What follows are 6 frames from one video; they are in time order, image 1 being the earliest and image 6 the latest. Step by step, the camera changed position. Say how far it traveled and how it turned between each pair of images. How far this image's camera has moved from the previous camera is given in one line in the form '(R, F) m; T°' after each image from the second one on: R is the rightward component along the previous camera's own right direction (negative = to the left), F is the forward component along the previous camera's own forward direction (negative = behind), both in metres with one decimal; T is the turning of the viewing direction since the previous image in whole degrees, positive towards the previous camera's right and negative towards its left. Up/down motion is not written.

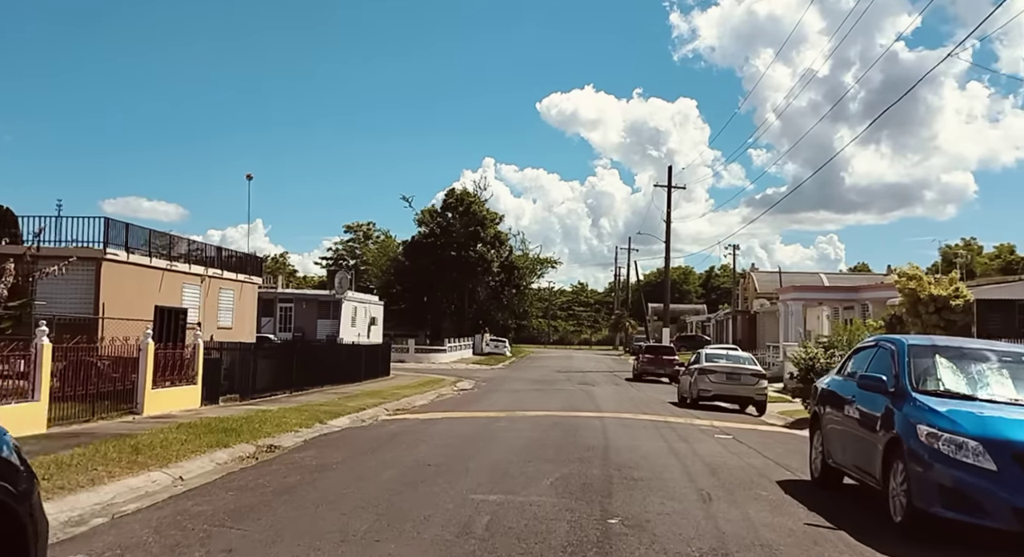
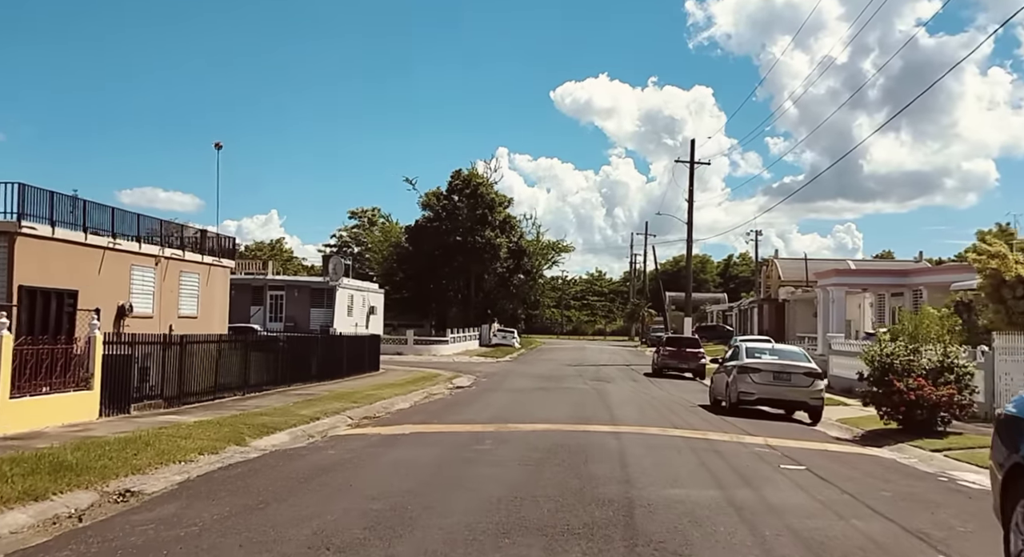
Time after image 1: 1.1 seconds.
(+0.4, +4.2) m; -1°
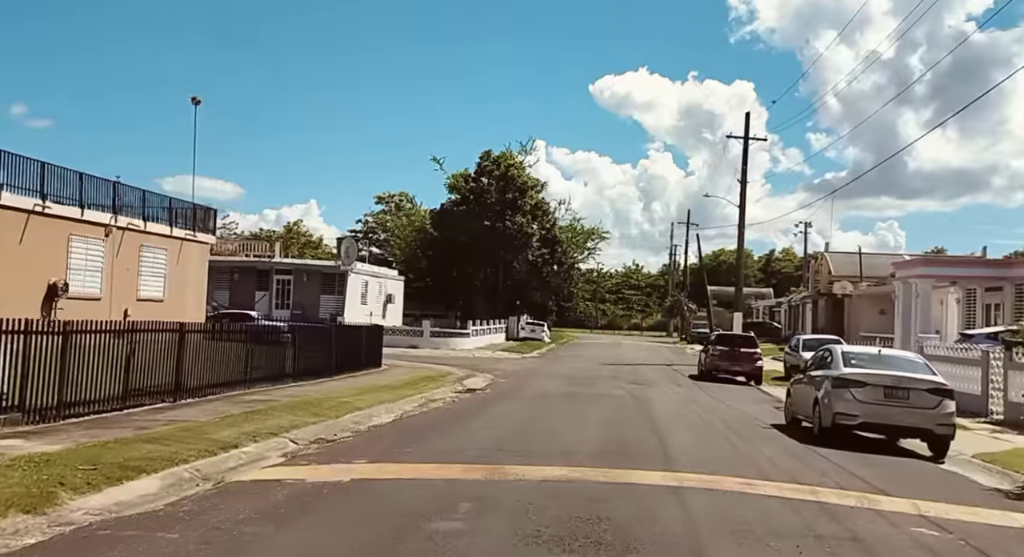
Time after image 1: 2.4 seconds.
(+0.3, +4.9) m; -2°
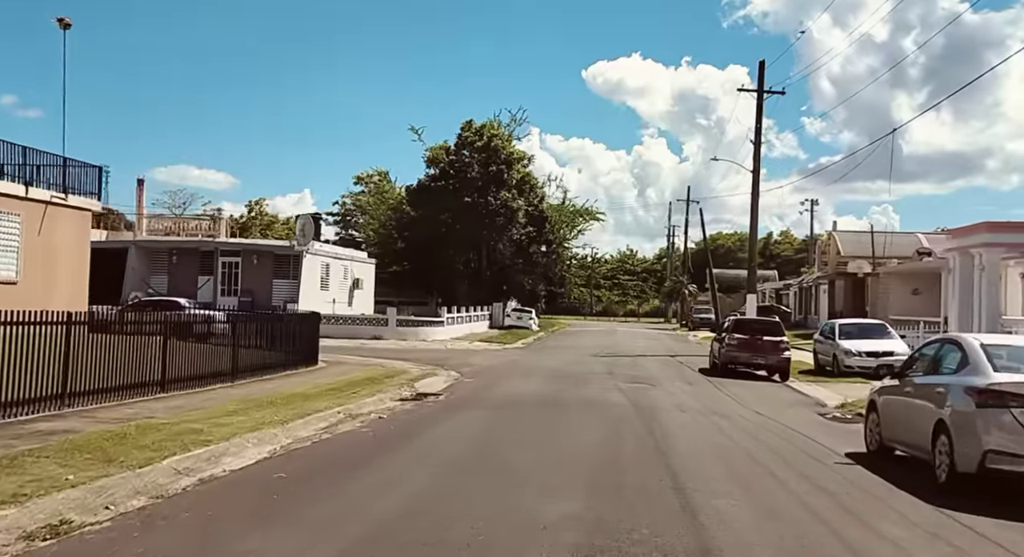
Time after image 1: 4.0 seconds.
(+0.7, +5.8) m; 0°
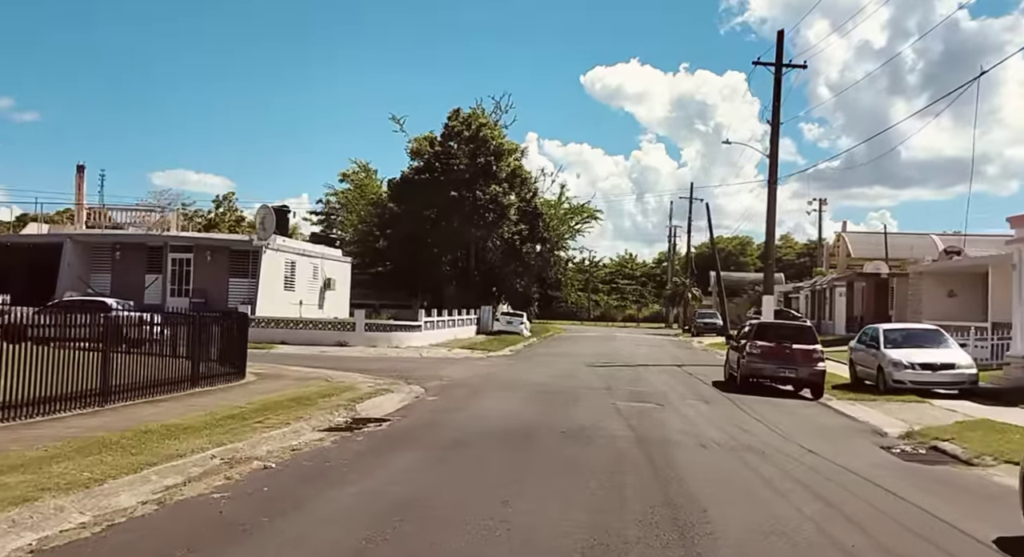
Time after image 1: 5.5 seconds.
(+0.5, +4.4) m; 0°
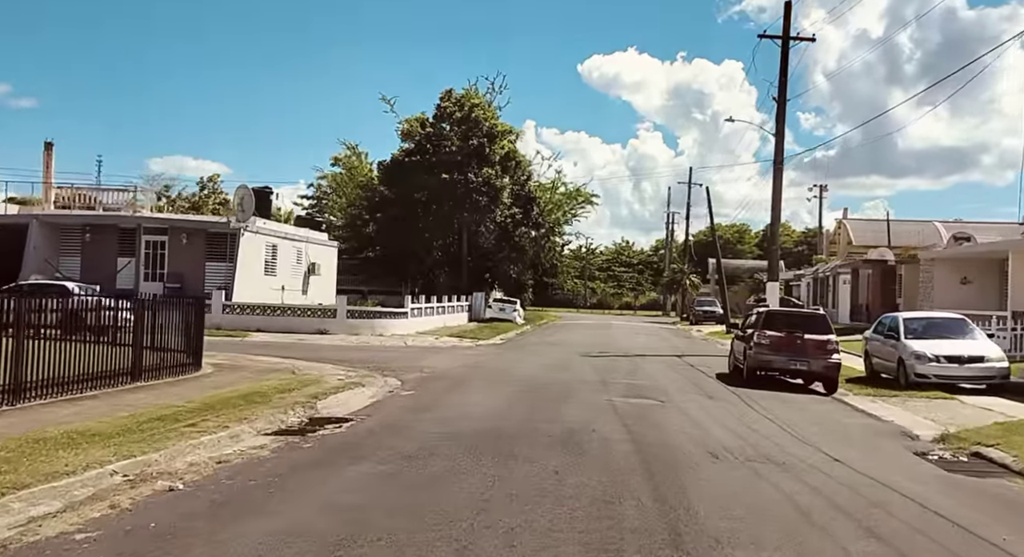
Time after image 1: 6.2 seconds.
(+0.2, +1.8) m; 0°
